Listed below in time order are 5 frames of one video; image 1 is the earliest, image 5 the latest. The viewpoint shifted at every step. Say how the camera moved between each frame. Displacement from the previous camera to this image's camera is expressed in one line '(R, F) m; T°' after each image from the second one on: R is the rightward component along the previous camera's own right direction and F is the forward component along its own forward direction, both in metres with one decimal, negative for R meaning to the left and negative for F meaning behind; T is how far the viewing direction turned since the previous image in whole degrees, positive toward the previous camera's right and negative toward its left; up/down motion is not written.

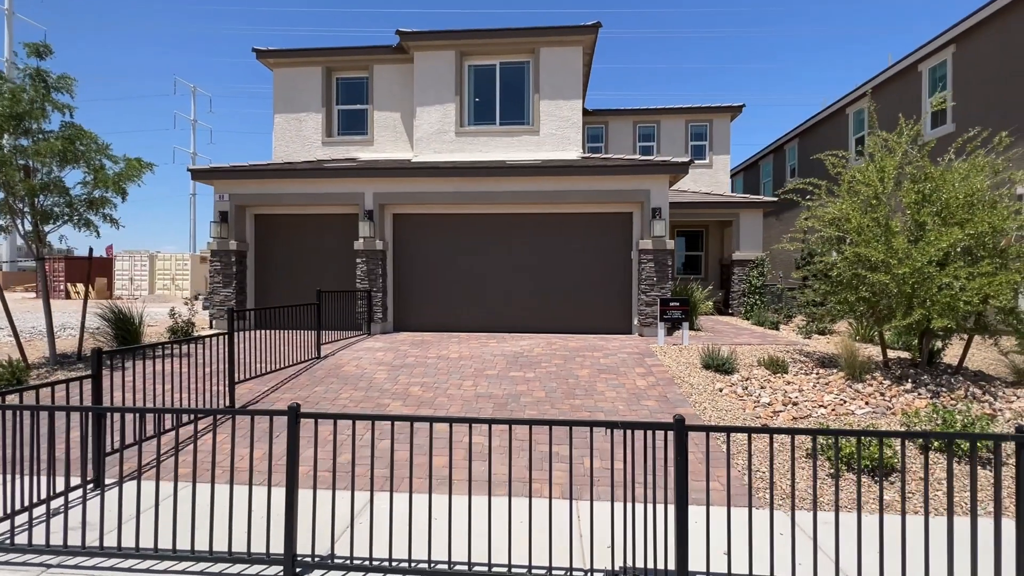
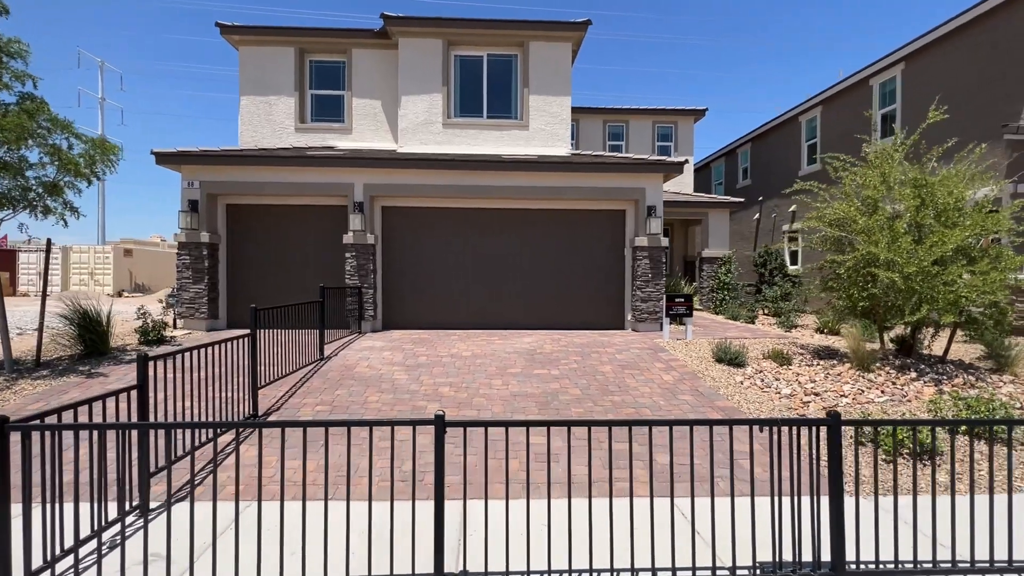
(-1.4, +0.2) m; +7°
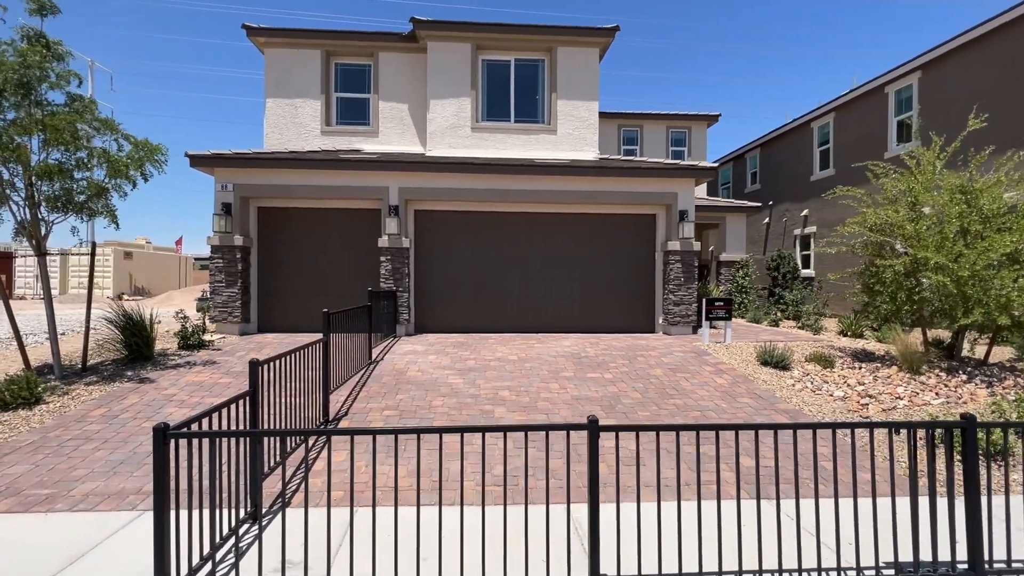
(-1.0, 0.0) m; +1°
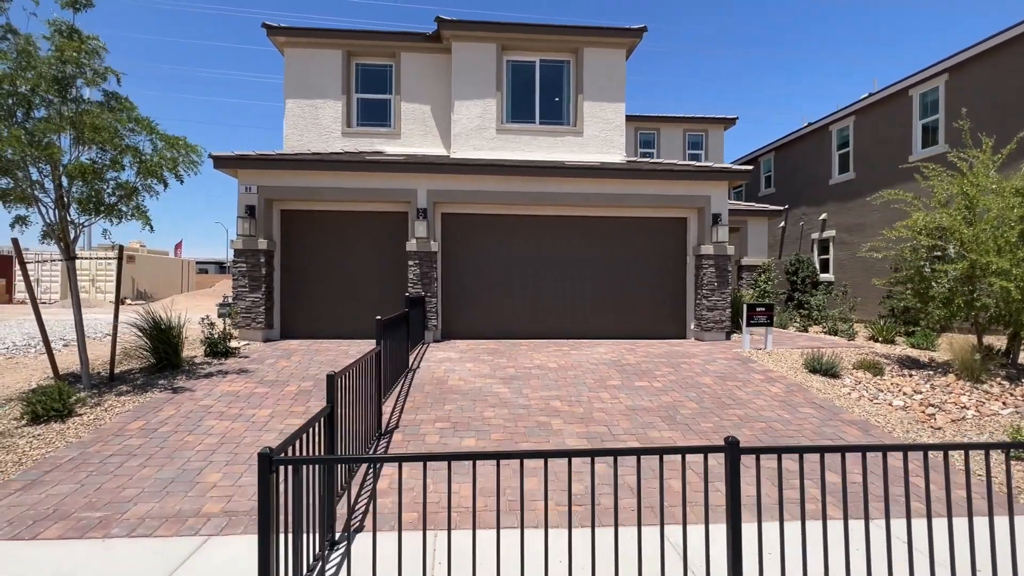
(-0.8, +0.3) m; 0°
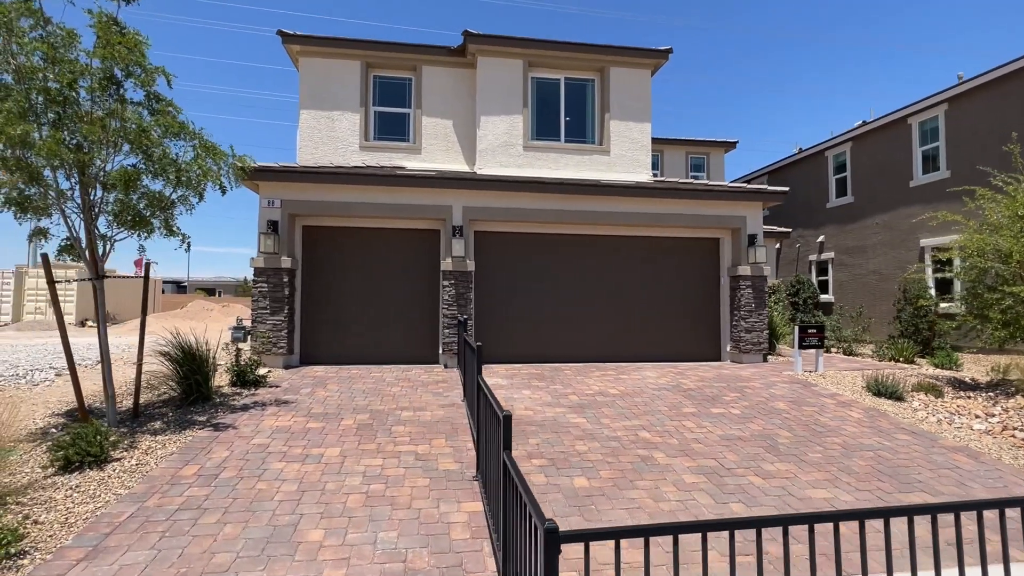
(-1.6, +0.5) m; +4°
